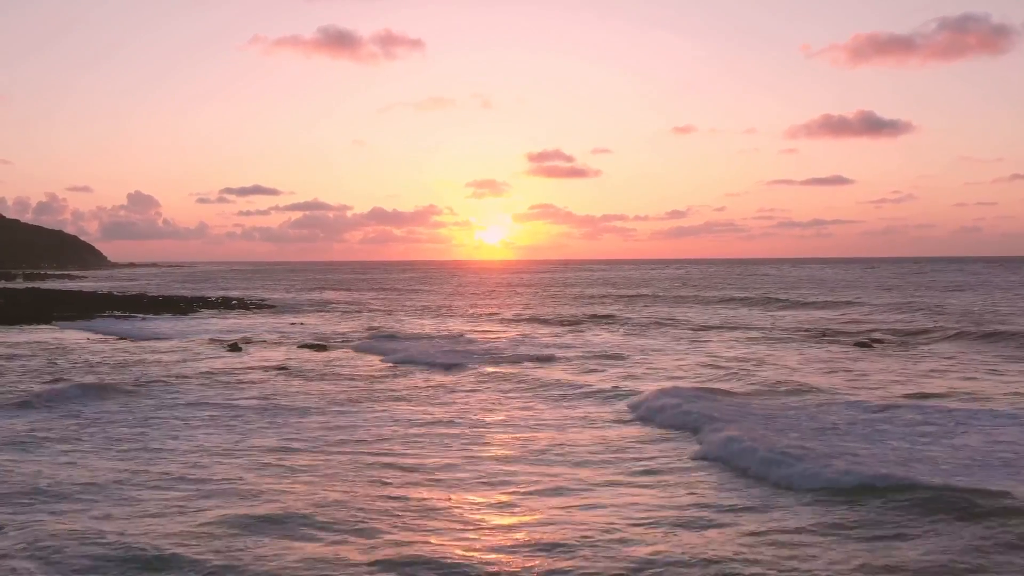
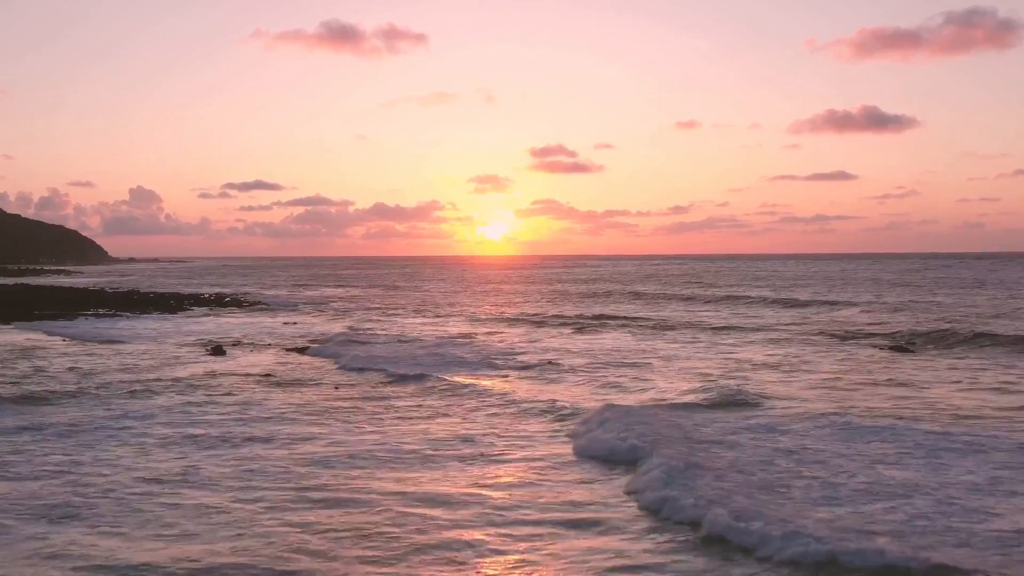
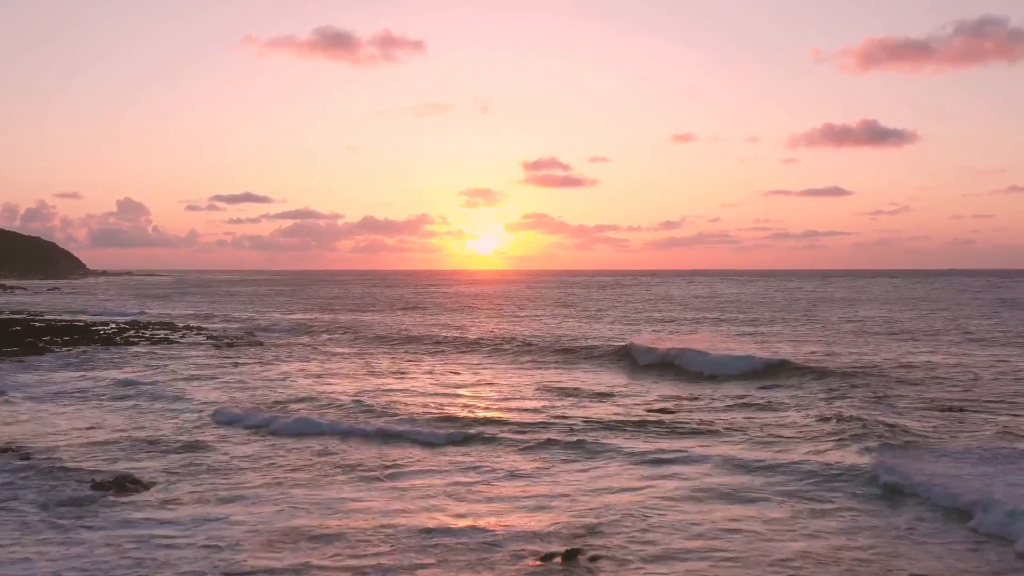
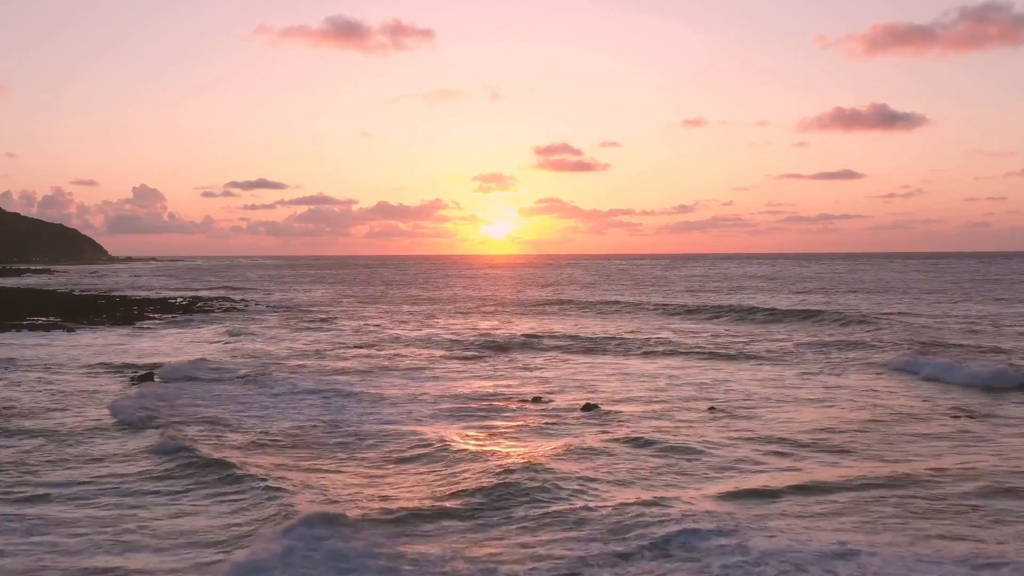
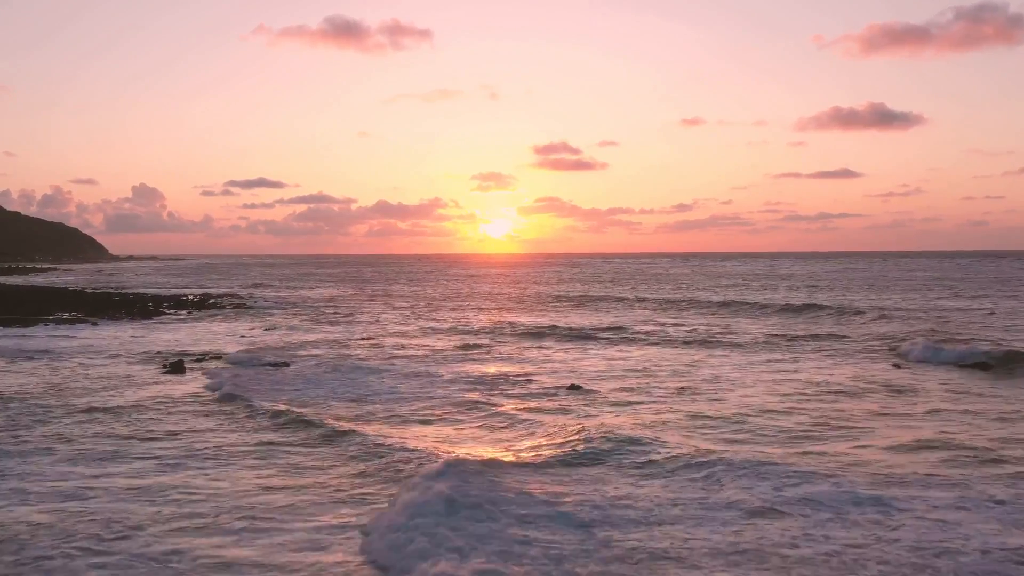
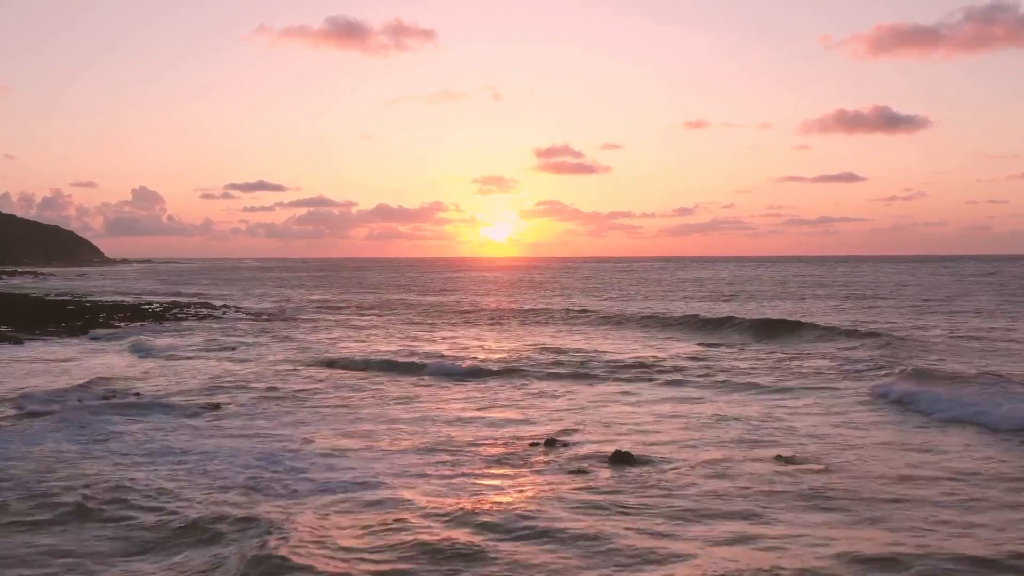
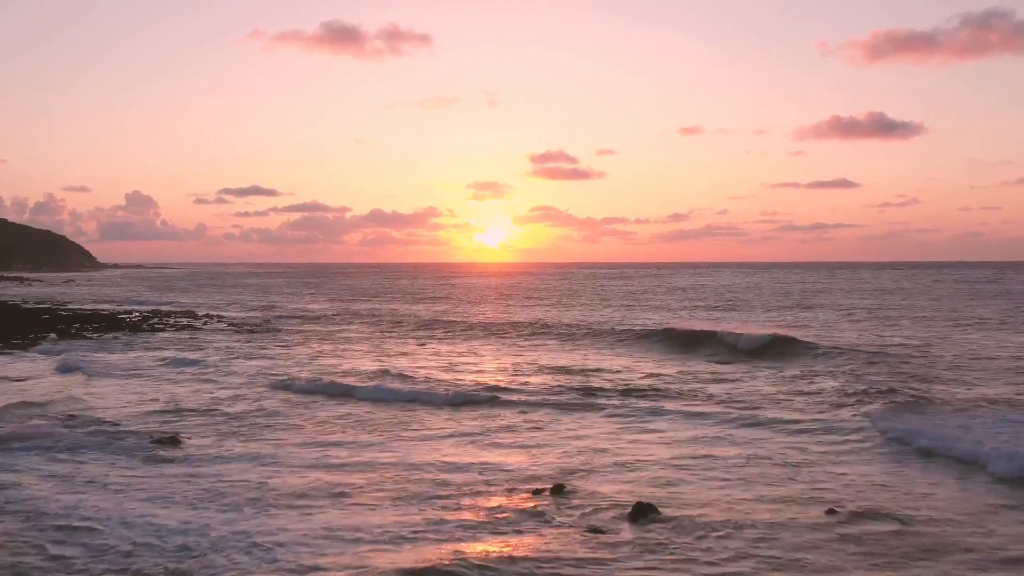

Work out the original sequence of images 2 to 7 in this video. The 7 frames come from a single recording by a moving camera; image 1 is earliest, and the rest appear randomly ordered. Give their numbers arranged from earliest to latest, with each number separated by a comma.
2, 5, 4, 6, 7, 3
